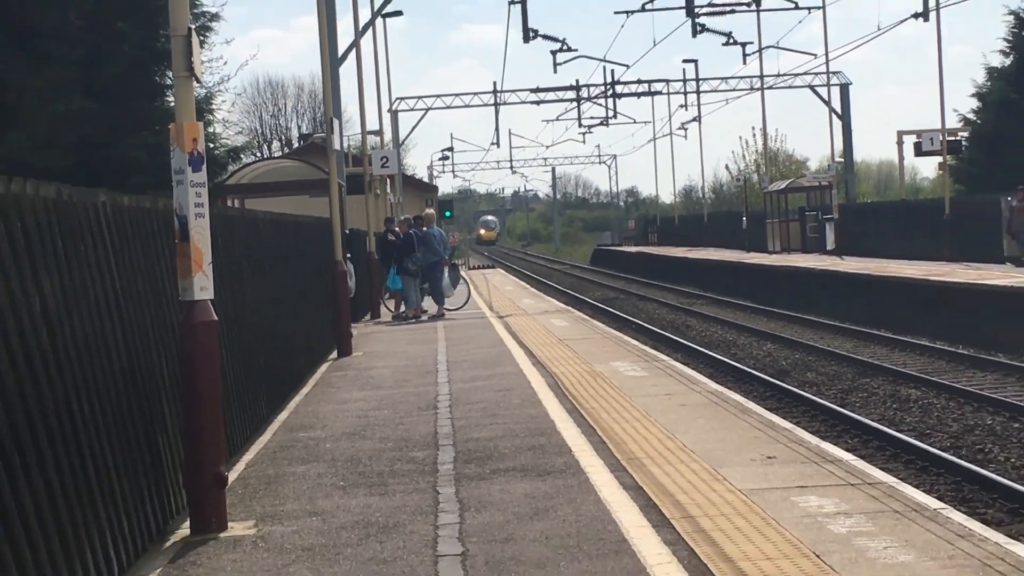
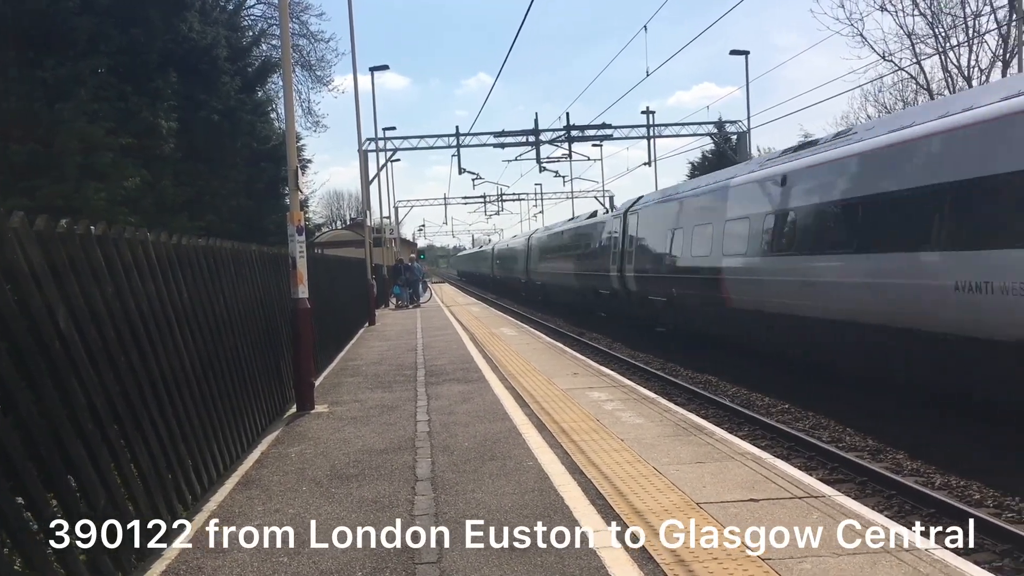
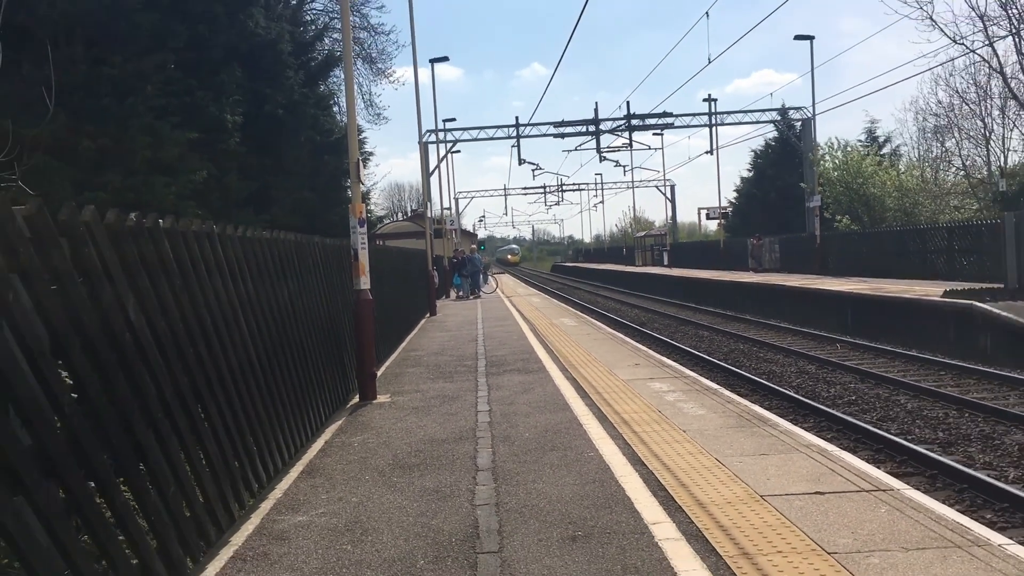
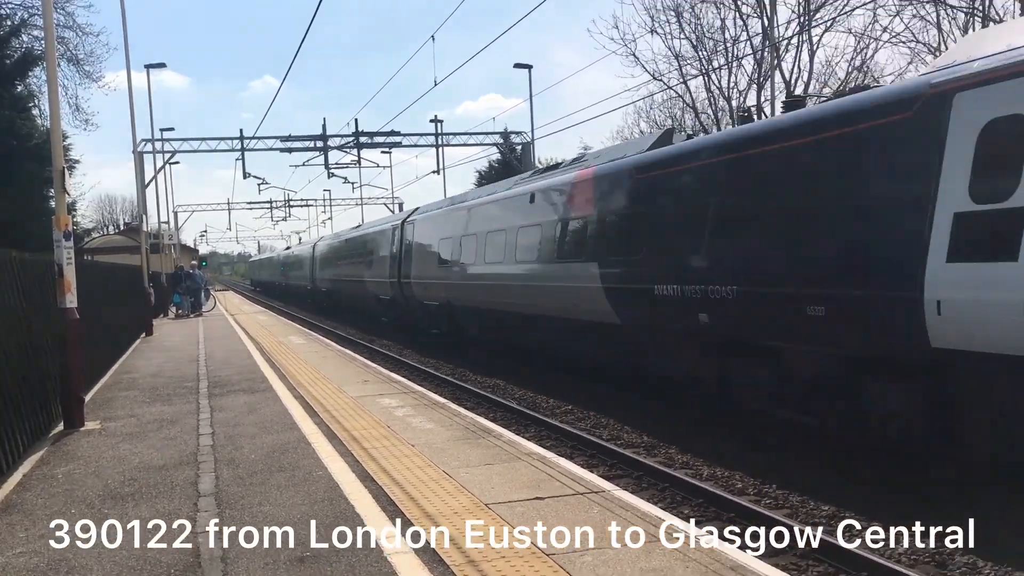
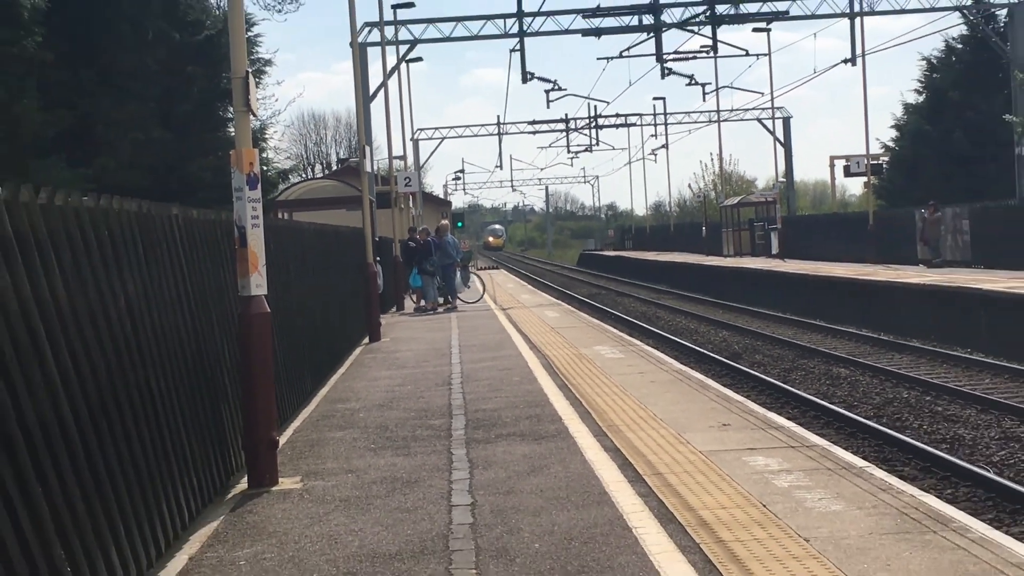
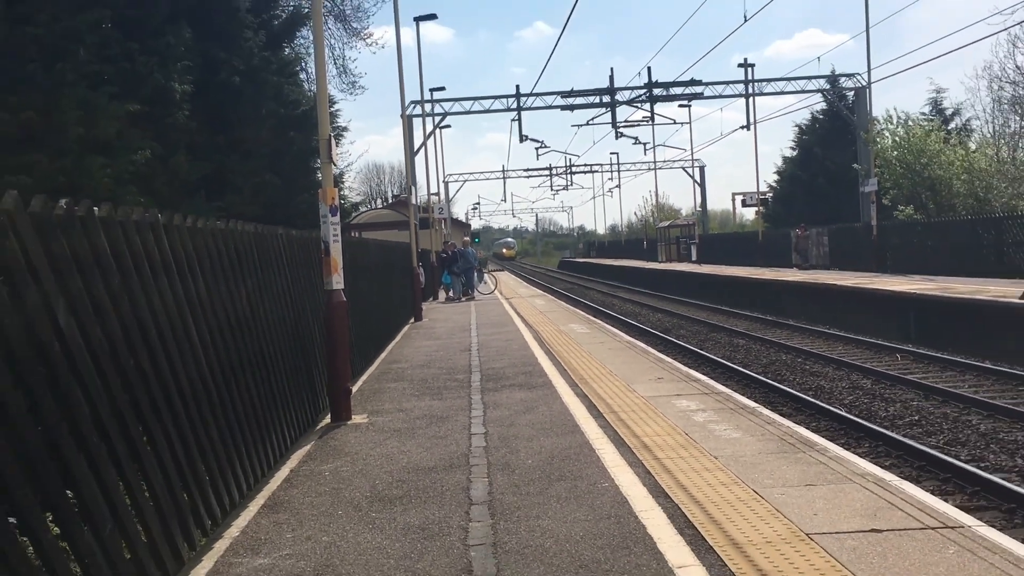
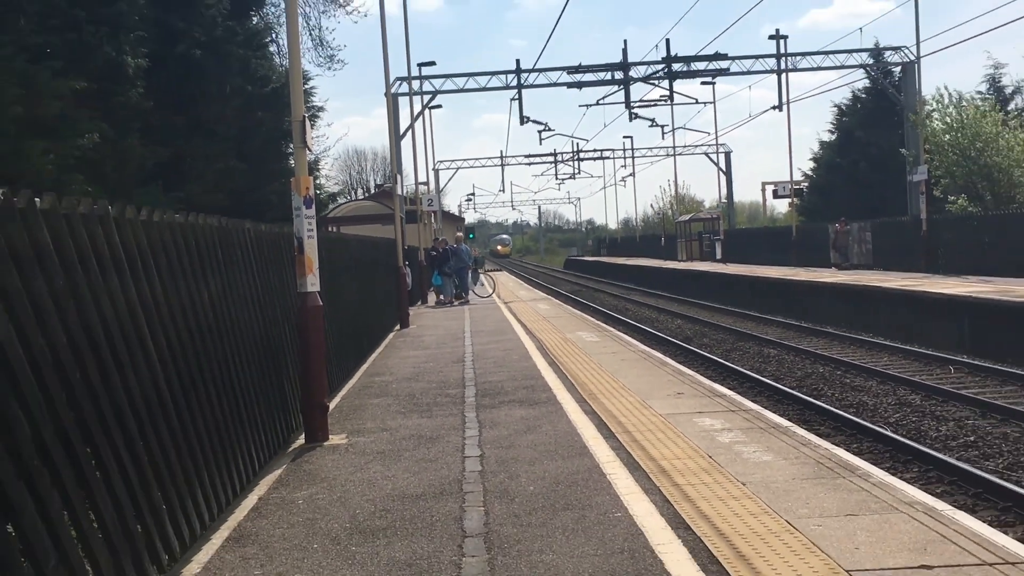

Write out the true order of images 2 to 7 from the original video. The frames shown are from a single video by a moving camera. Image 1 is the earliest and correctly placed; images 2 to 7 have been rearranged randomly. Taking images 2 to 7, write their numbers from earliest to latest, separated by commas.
5, 7, 6, 3, 2, 4
